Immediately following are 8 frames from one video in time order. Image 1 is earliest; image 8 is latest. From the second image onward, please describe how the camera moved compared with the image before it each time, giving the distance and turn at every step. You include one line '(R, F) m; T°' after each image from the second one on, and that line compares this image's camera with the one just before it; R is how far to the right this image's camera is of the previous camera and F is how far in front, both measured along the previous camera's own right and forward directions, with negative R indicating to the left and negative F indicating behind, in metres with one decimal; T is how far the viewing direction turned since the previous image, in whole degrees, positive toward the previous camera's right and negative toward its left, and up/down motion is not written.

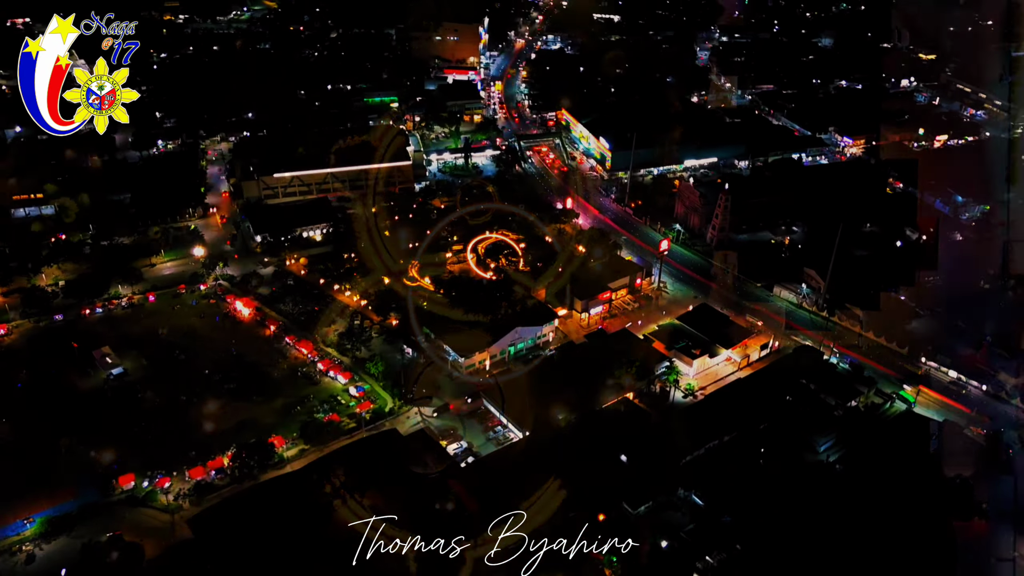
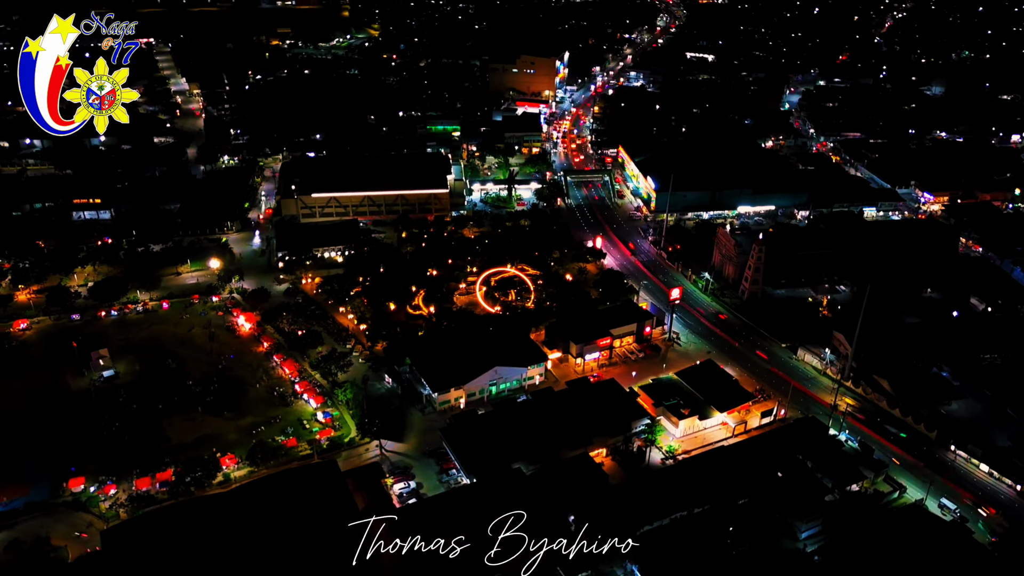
(+2.7, +0.9) m; -8°
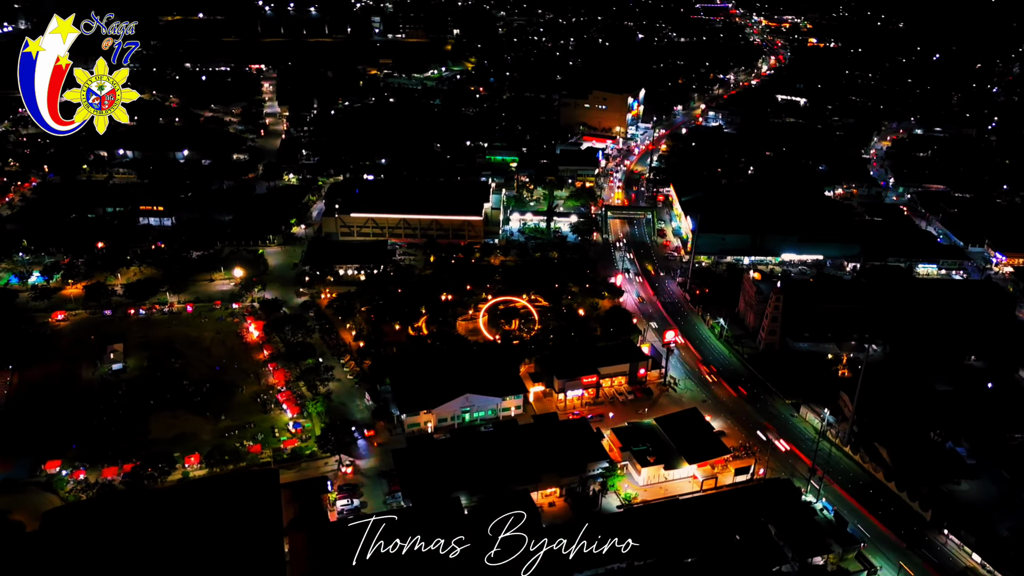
(+2.8, +0.4) m; -9°
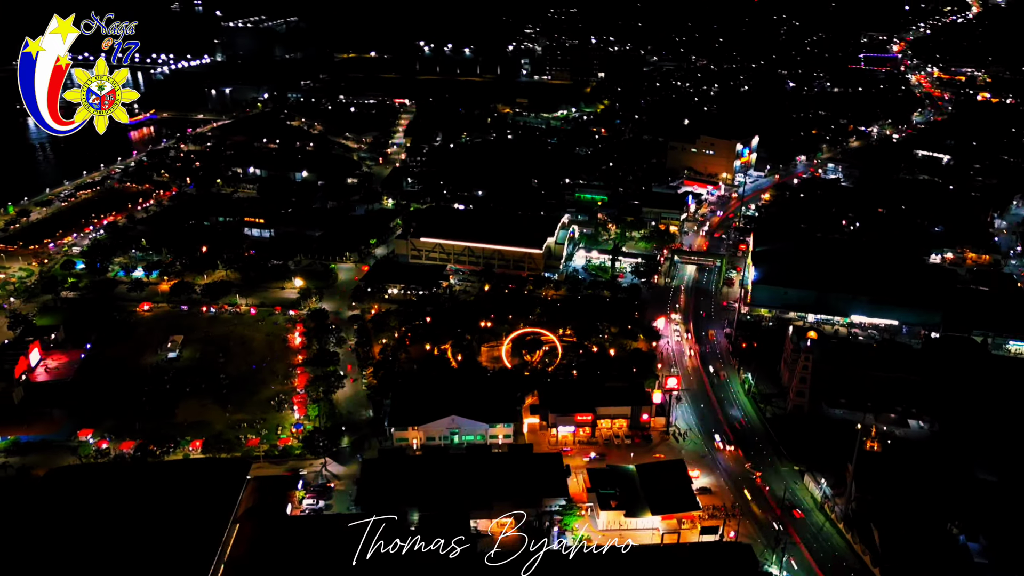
(+3.5, +0.1) m; -12°
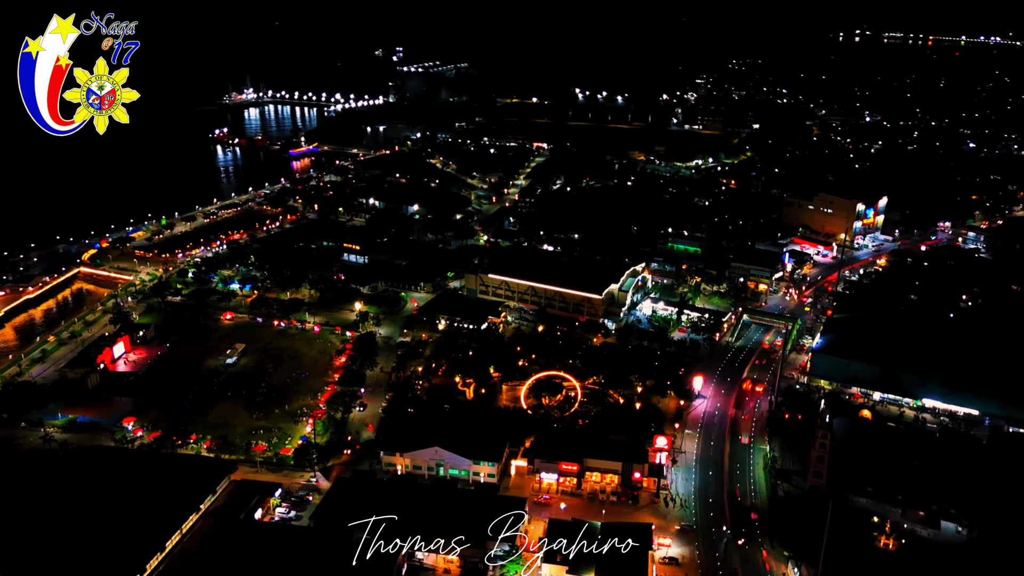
(+3.8, +0.3) m; -13°
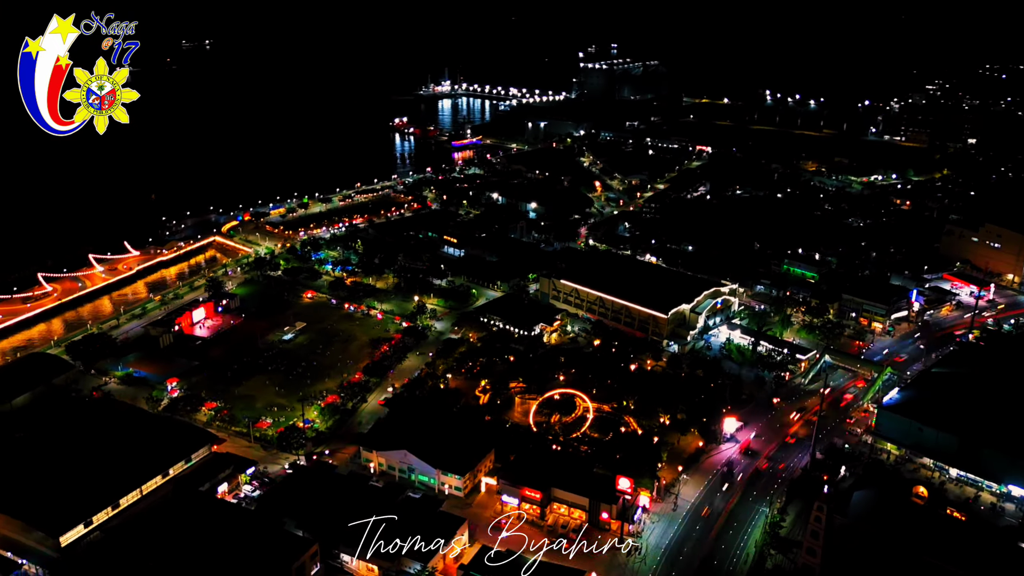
(+4.5, +1.5) m; -15°
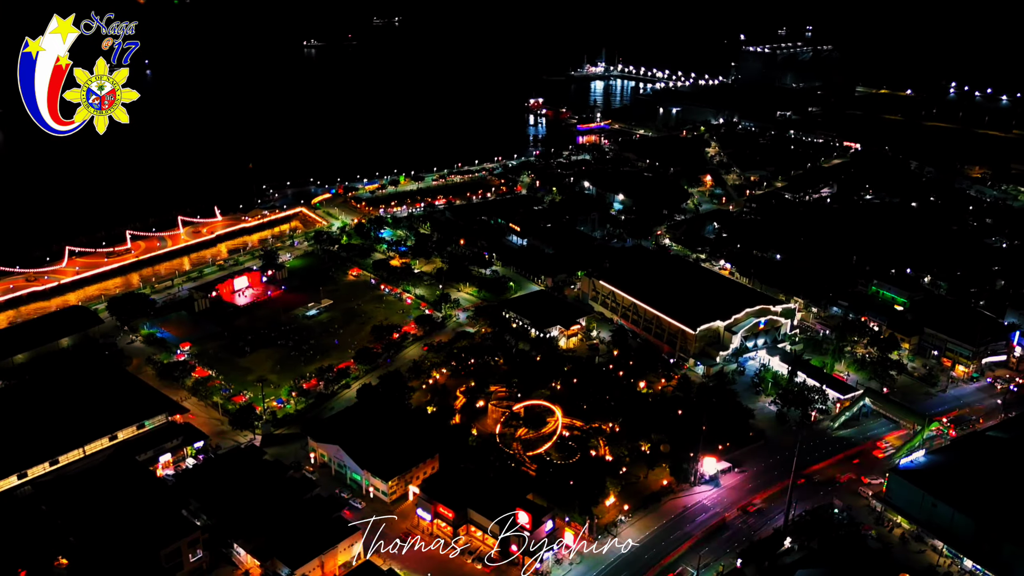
(+4.5, +1.7) m; -13°
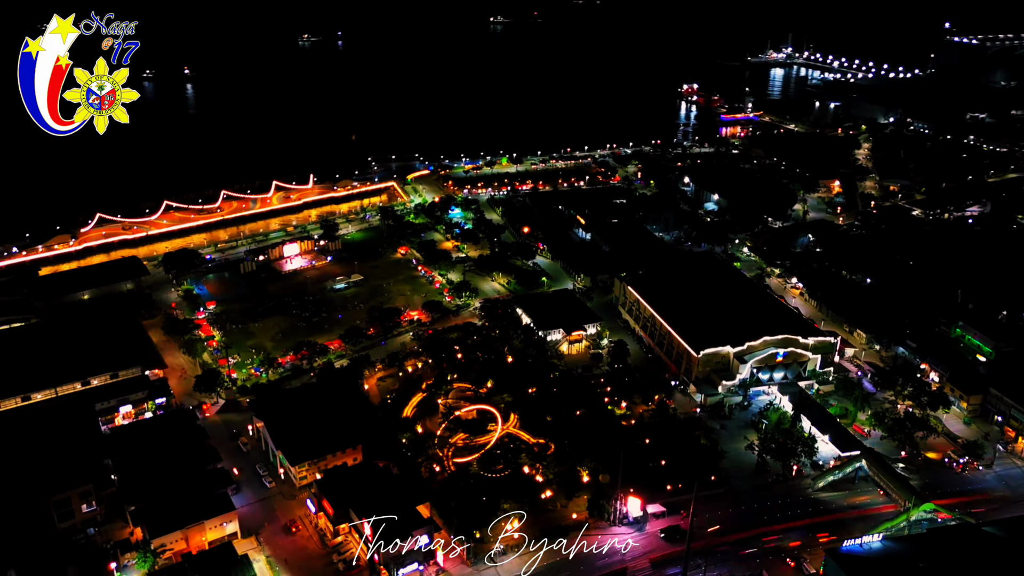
(+5.0, +1.6) m; -14°
